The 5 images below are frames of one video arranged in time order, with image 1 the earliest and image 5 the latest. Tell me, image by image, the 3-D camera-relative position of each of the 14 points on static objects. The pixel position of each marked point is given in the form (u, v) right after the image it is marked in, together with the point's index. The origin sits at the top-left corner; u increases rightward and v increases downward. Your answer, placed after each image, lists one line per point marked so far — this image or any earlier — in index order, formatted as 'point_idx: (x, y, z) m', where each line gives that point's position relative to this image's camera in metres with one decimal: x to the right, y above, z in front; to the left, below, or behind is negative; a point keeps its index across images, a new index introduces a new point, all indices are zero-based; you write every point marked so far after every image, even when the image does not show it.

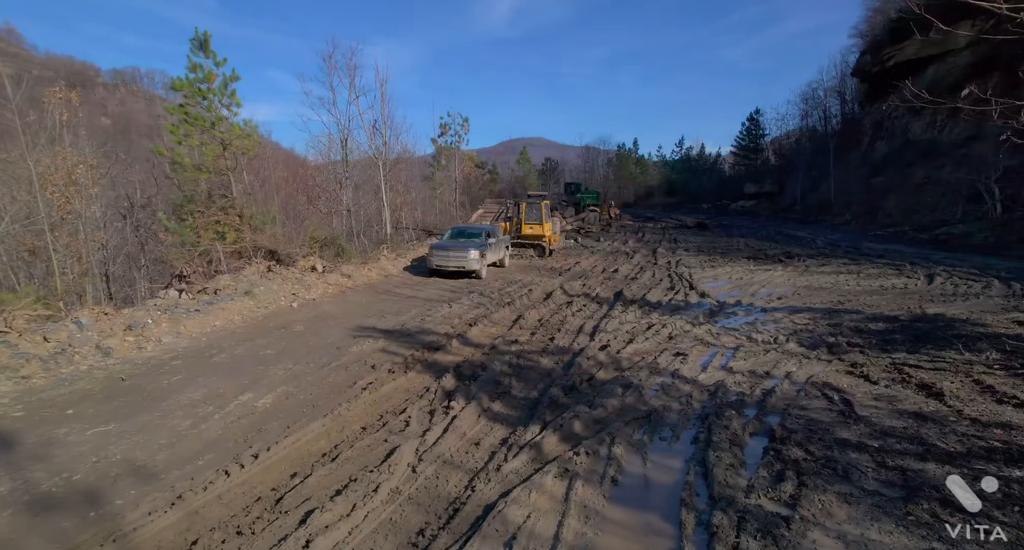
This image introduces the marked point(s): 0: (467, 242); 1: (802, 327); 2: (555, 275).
0: (-1.5, +1.1, +16.0) m
1: (+5.3, -0.9, +8.7) m
2: (+1.4, -0.1, +15.8) m
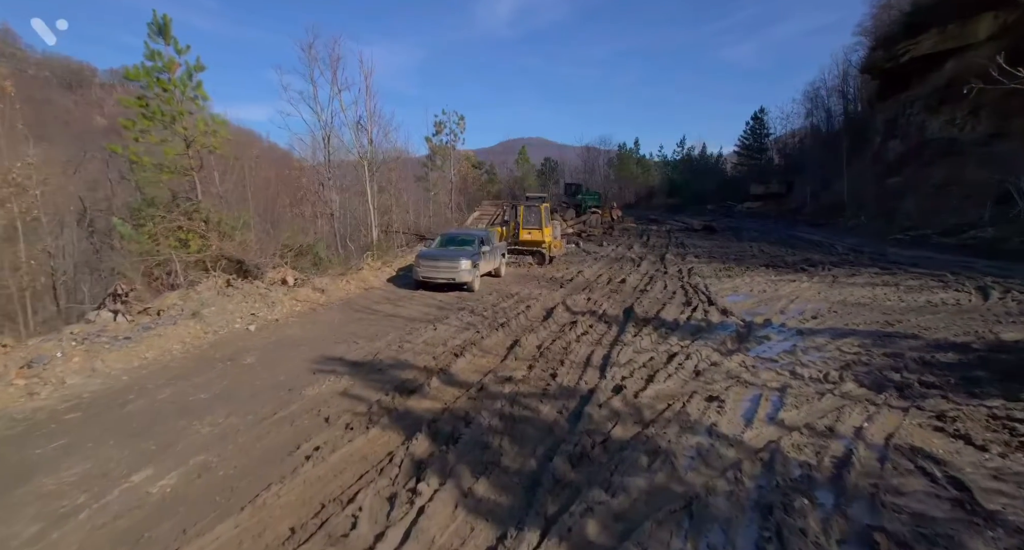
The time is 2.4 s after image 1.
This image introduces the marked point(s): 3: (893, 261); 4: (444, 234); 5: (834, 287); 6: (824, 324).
0: (-1.6, +0.7, +14.5) m
1: (+5.2, -1.3, +7.2) m
2: (+1.3, -0.4, +14.3) m
3: (+12.1, +0.5, +15.3) m
4: (-2.2, +1.3, +15.4) m
5: (+8.2, -0.3, +12.2) m
6: (+6.0, -0.9, +9.3) m
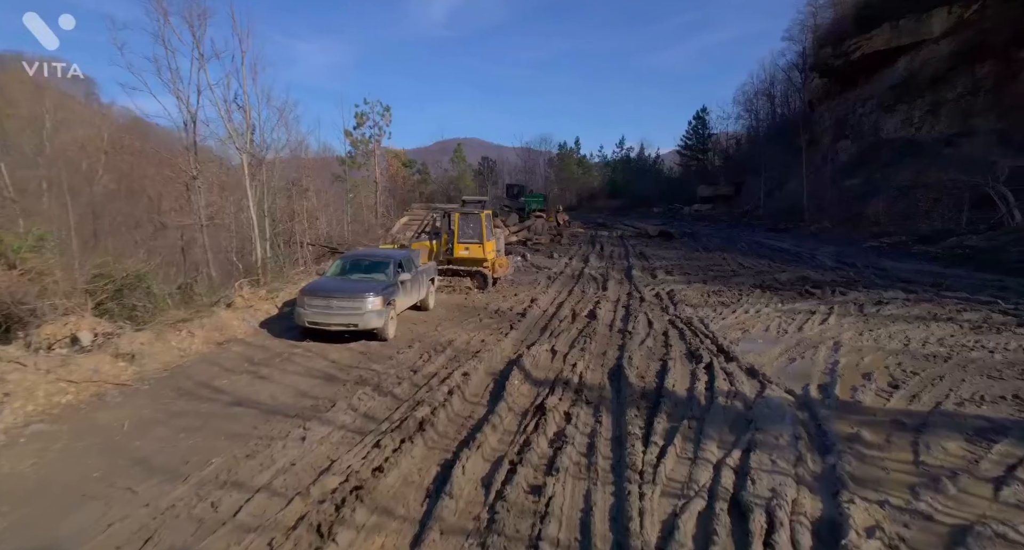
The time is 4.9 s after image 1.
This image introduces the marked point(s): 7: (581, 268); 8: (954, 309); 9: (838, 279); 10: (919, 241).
0: (-3.1, -0.1, +10.3) m
1: (+4.6, -1.9, +3.9) m
2: (-0.2, -1.2, +10.5) m
3: (+10.4, -0.1, +12.8) m
4: (-3.8, +0.4, +11.1) m
5: (+6.9, -0.9, +9.2) m
6: (+5.1, -1.6, +6.0) m
7: (+2.7, +0.3, +18.4) m
8: (+8.7, -0.7, +9.4) m
9: (+8.8, -0.1, +12.9) m
10: (+15.4, +1.3, +18.0) m
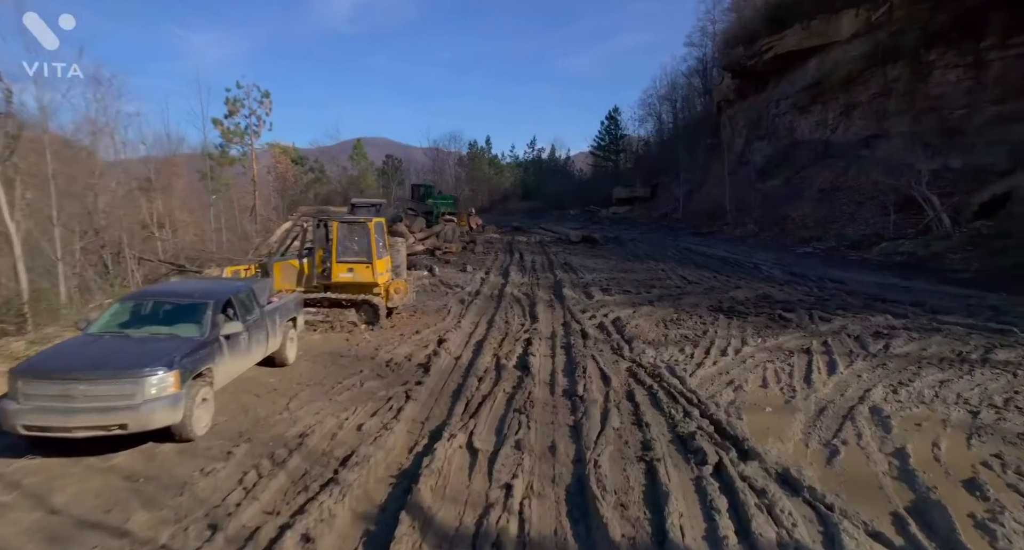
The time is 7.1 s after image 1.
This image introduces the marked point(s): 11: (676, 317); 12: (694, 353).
0: (-4.6, -0.8, +6.2) m
1: (+4.2, -2.4, +1.3) m
2: (-1.7, -1.8, +6.9) m
3: (+8.3, -0.4, +11.0) m
4: (-5.4, -0.3, +6.9) m
5: (+5.5, -1.3, +6.9) m
6: (+4.4, -2.1, +3.5) m
7: (-0.4, -0.3, +15.2) m
8: (+7.2, -1.1, +7.4) m
9: (+6.7, -0.5, +10.9) m
10: (+12.2, +1.0, +17.1) m
11: (+3.6, -0.9, +10.5) m
12: (+3.2, -1.3, +8.3) m
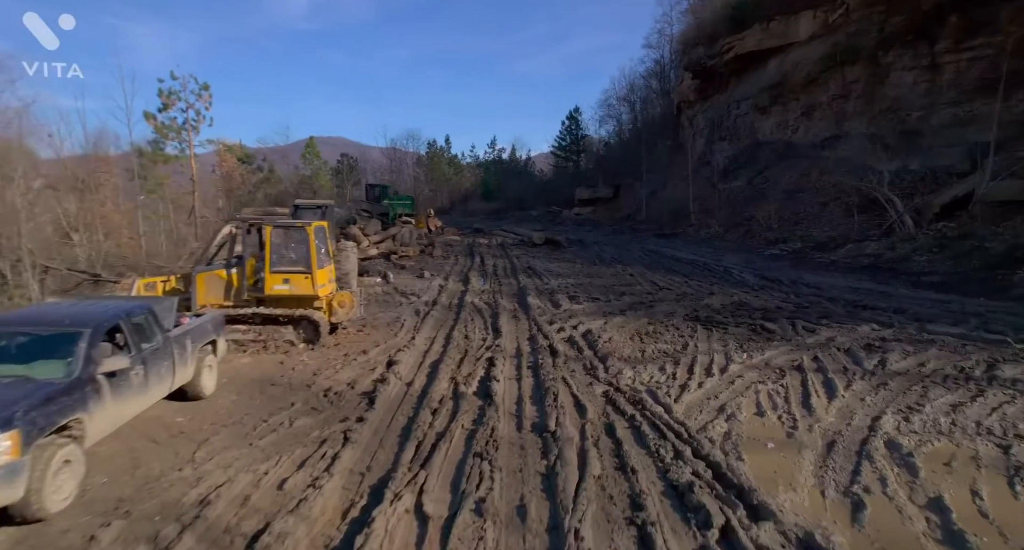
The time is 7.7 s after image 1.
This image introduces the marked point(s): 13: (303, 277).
0: (-5.0, -1.1, +4.7) m
1: (+4.1, -2.5, +0.5) m
2: (-2.2, -2.0, +5.6) m
3: (+7.4, -0.5, +10.5) m
4: (-5.9, -0.6, +5.3) m
5: (+5.0, -1.5, +6.2) m
6: (+4.1, -2.2, +2.7) m
7: (-1.5, -0.5, +14.0) m
8: (+6.6, -1.2, +6.9) m
9: (+5.8, -0.7, +10.3) m
10: (+10.8, +1.0, +16.9) m
11: (+2.8, -1.0, +9.7) m
12: (+2.5, -1.5, +7.4) m
13: (-4.2, 0.0, +9.5) m
